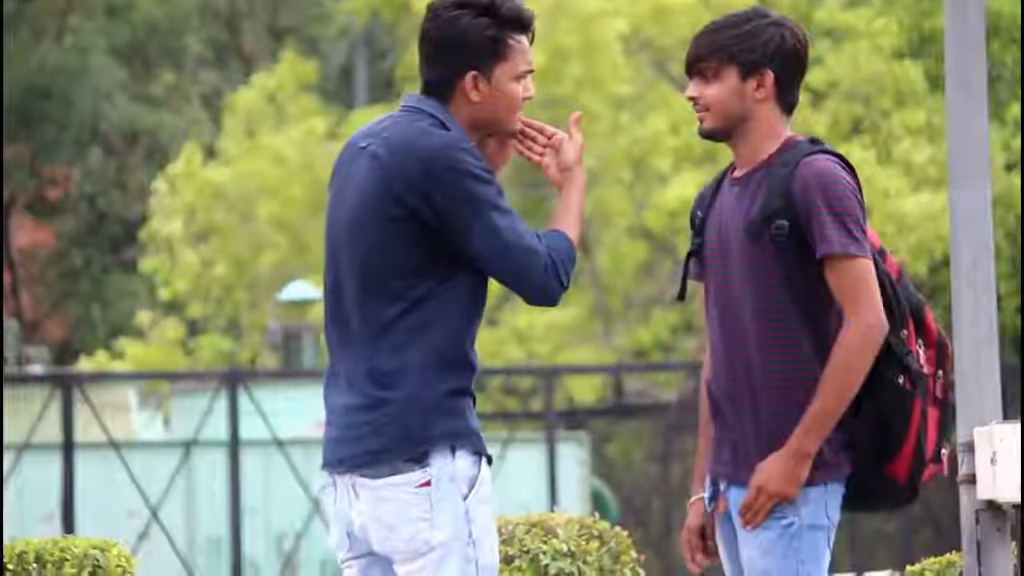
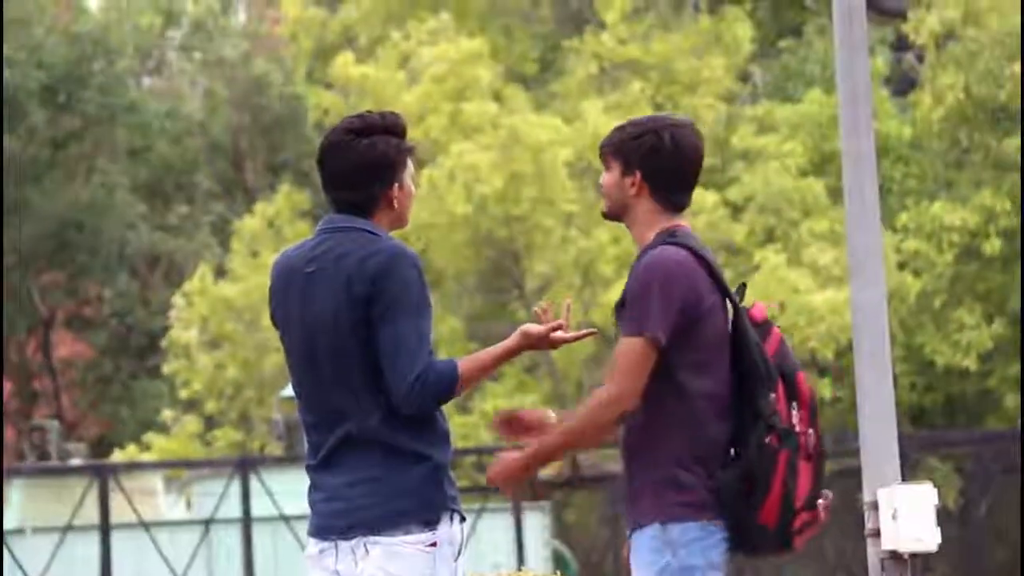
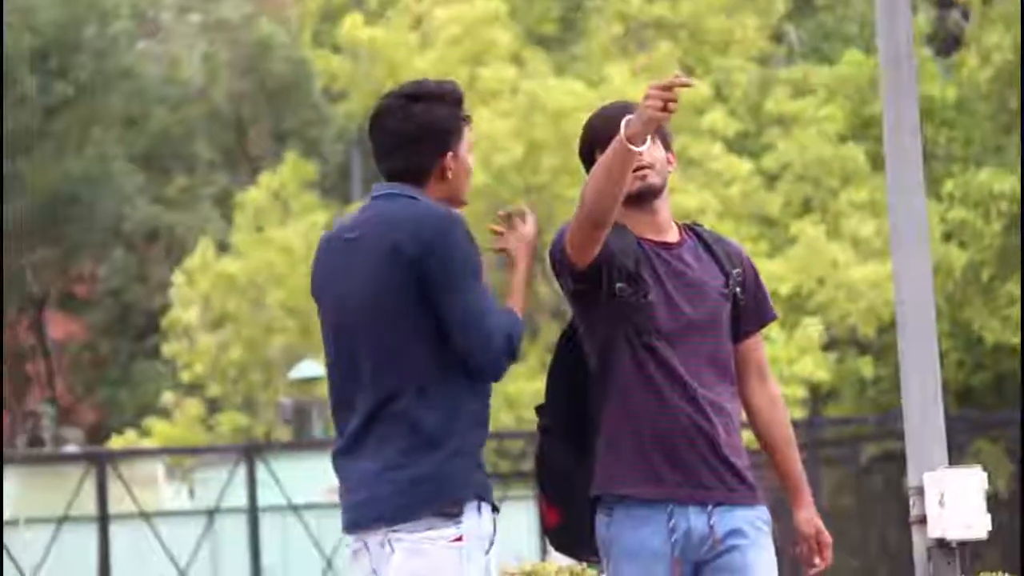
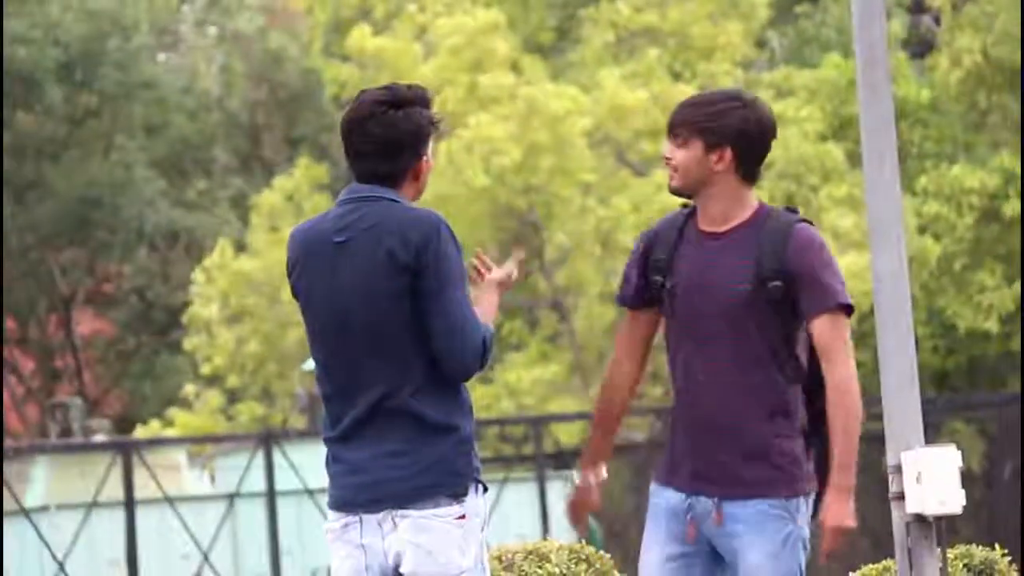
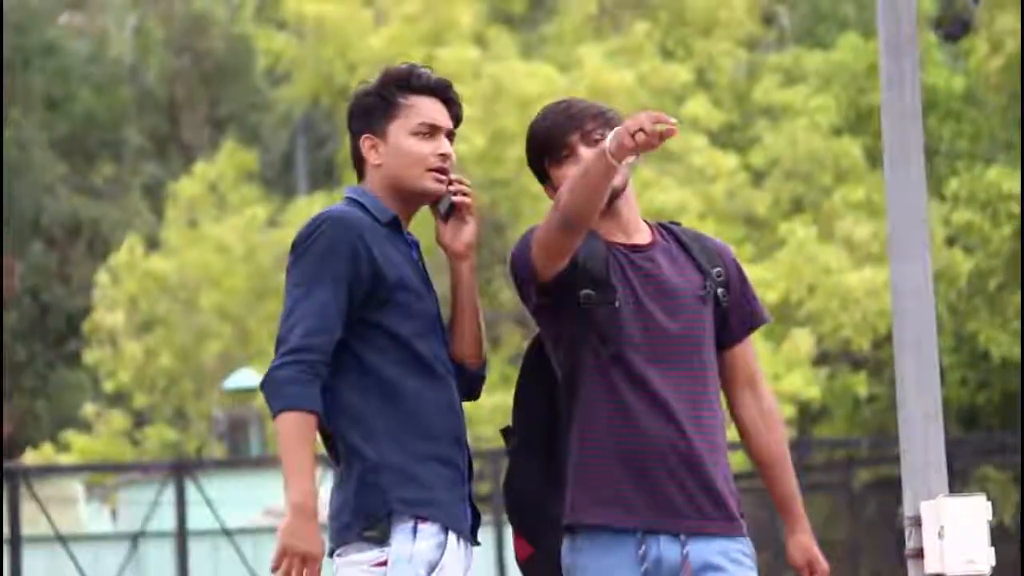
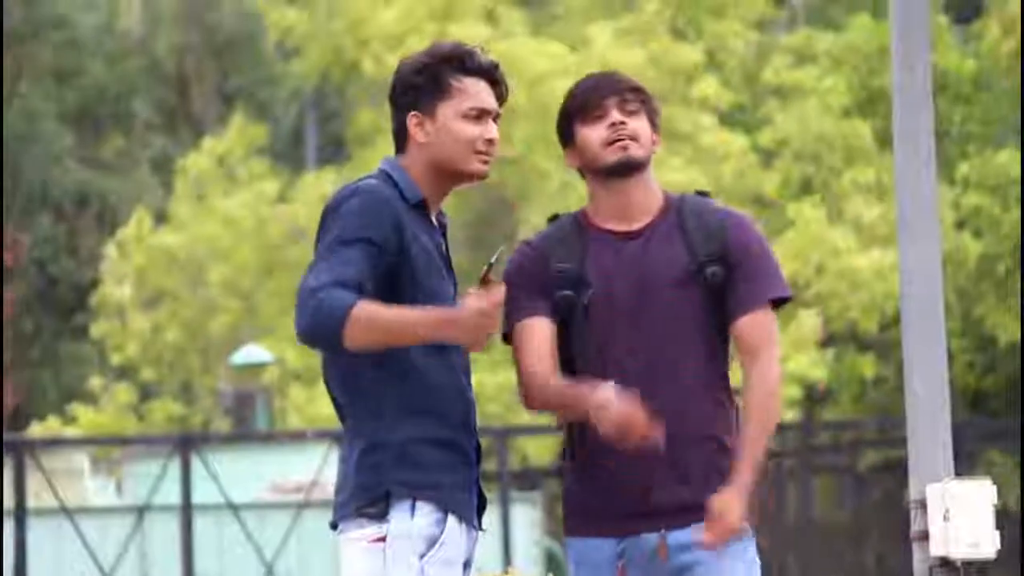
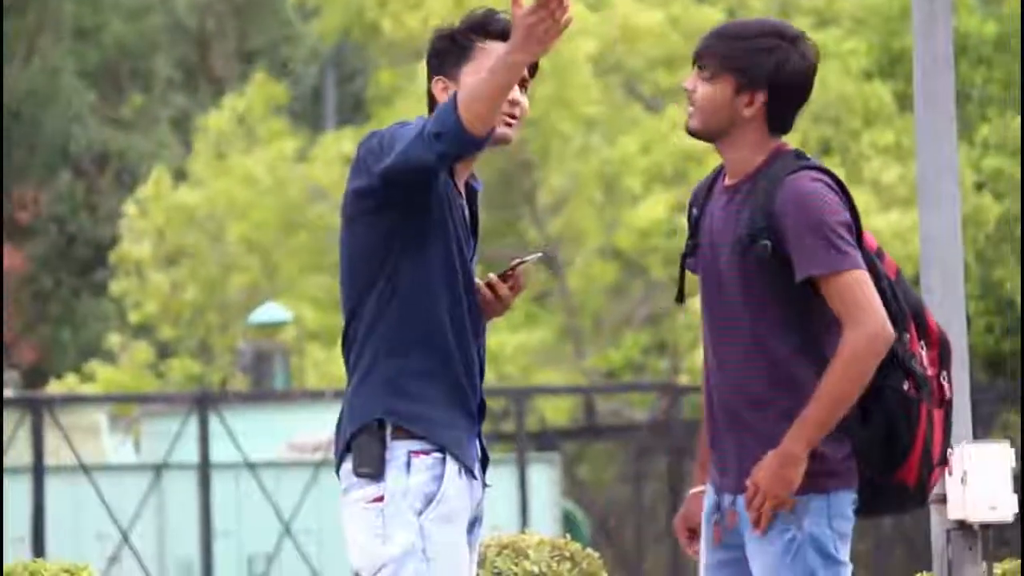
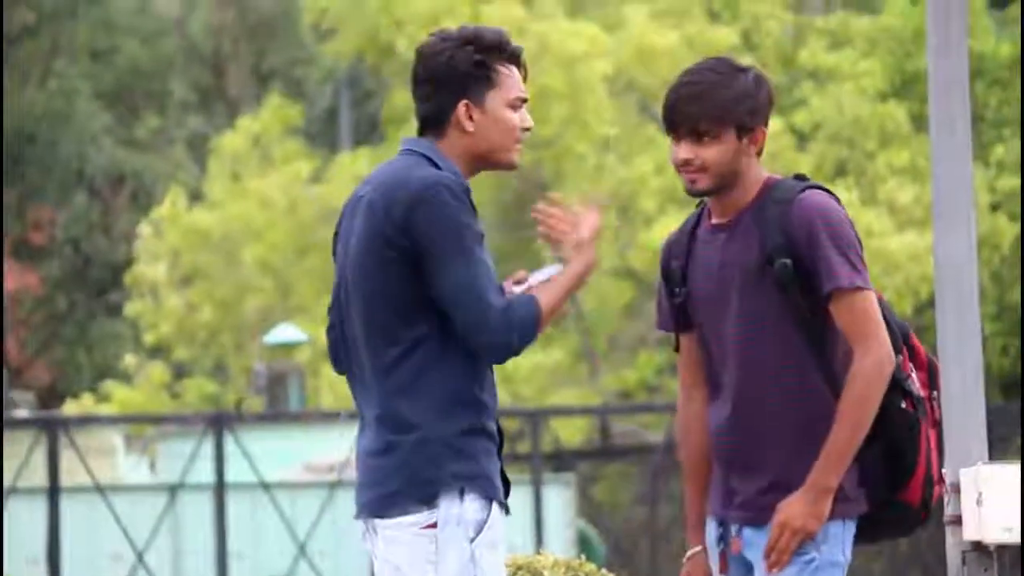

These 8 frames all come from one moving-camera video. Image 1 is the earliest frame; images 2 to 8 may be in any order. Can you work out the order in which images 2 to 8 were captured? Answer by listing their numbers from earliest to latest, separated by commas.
8, 7, 6, 5, 3, 4, 2
